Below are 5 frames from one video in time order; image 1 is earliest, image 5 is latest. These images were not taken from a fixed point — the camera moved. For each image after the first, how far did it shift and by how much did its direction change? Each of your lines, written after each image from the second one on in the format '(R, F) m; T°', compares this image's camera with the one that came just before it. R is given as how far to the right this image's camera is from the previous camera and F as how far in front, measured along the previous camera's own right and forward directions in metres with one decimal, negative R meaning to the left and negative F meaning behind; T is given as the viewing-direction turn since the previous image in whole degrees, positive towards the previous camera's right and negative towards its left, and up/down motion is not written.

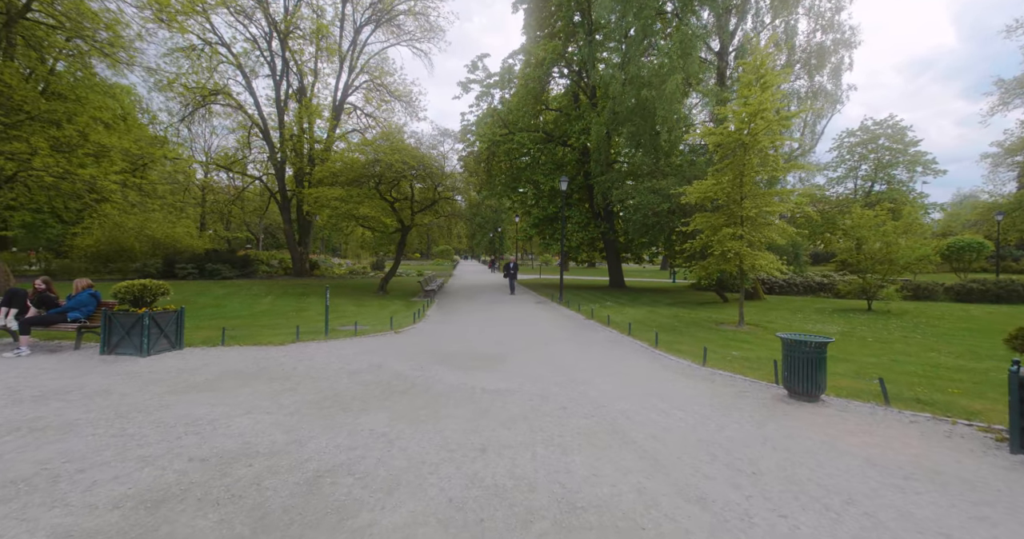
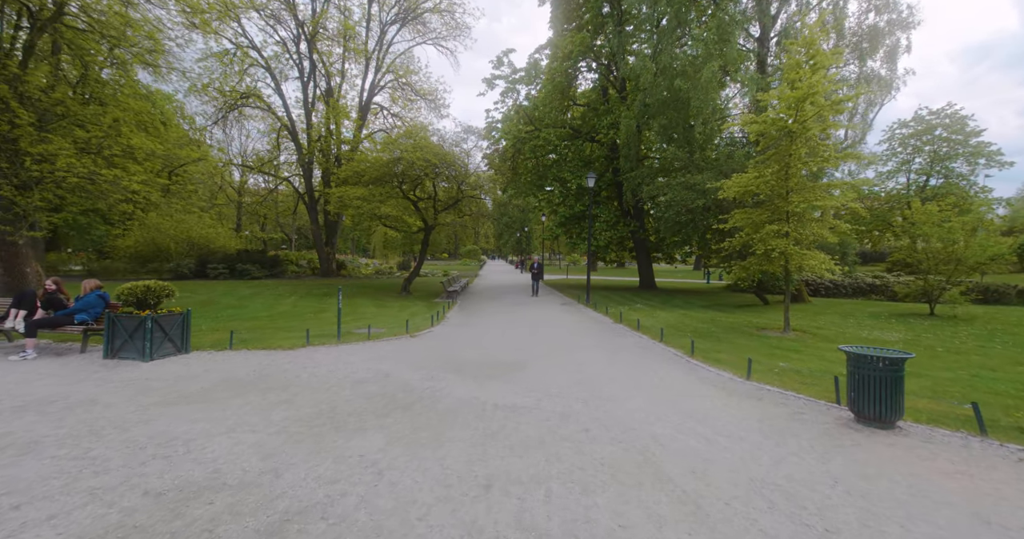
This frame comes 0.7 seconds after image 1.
(+0.1, +0.7) m; -4°
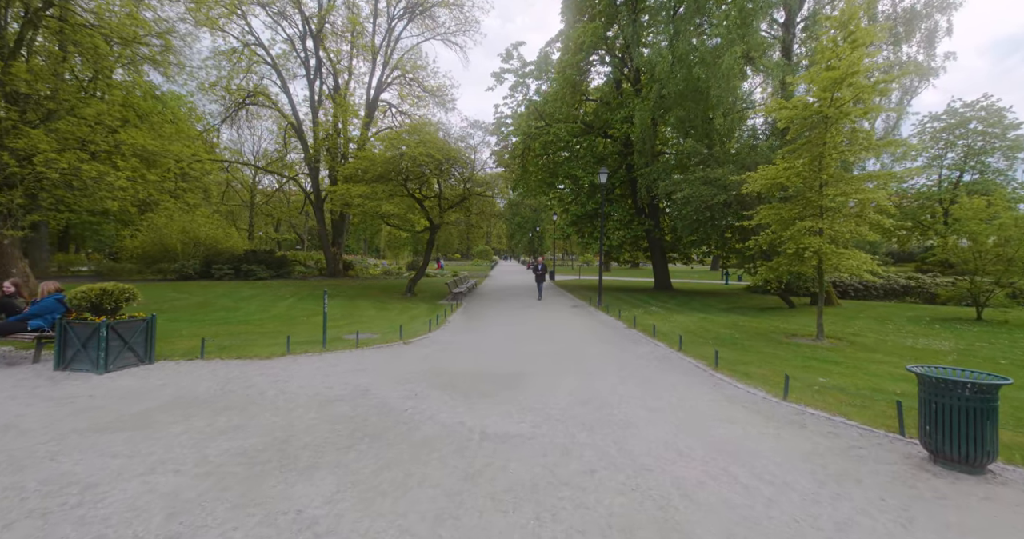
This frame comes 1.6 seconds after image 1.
(+0.2, +1.0) m; -2°
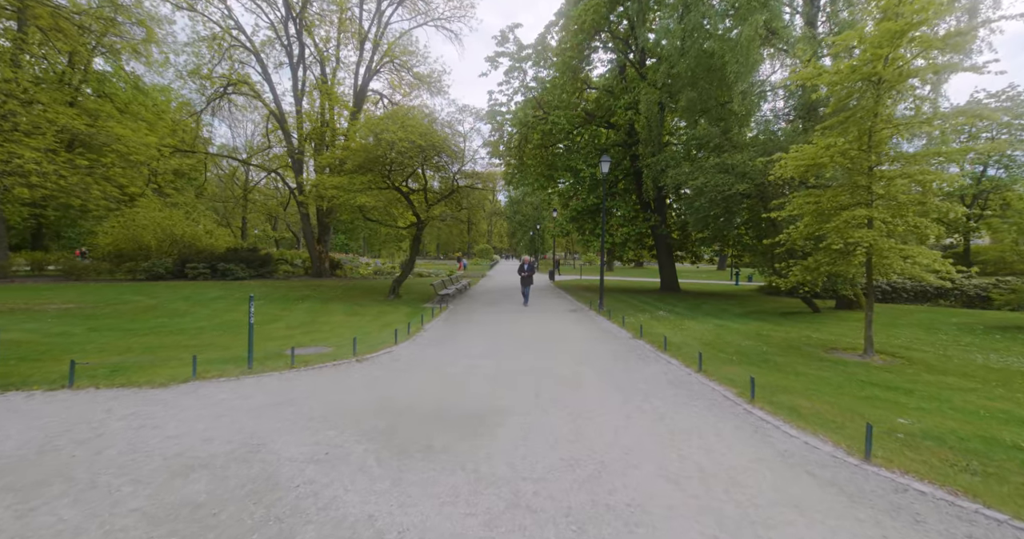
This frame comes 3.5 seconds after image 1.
(+0.4, +2.0) m; 0°
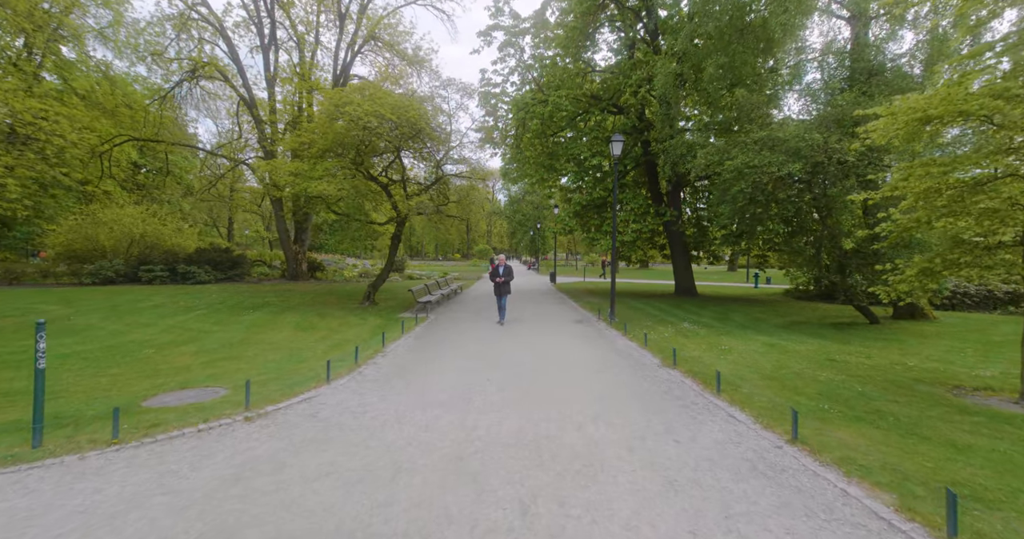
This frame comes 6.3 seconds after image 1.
(+0.3, +3.0) m; 0°
